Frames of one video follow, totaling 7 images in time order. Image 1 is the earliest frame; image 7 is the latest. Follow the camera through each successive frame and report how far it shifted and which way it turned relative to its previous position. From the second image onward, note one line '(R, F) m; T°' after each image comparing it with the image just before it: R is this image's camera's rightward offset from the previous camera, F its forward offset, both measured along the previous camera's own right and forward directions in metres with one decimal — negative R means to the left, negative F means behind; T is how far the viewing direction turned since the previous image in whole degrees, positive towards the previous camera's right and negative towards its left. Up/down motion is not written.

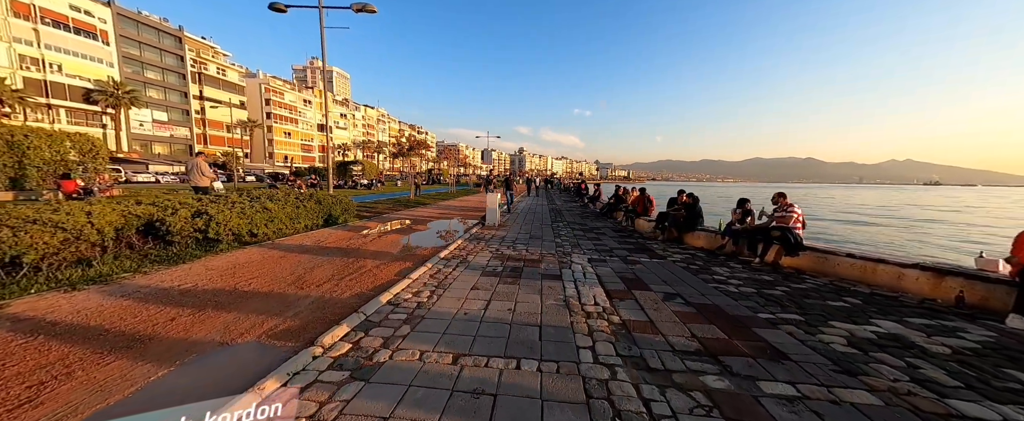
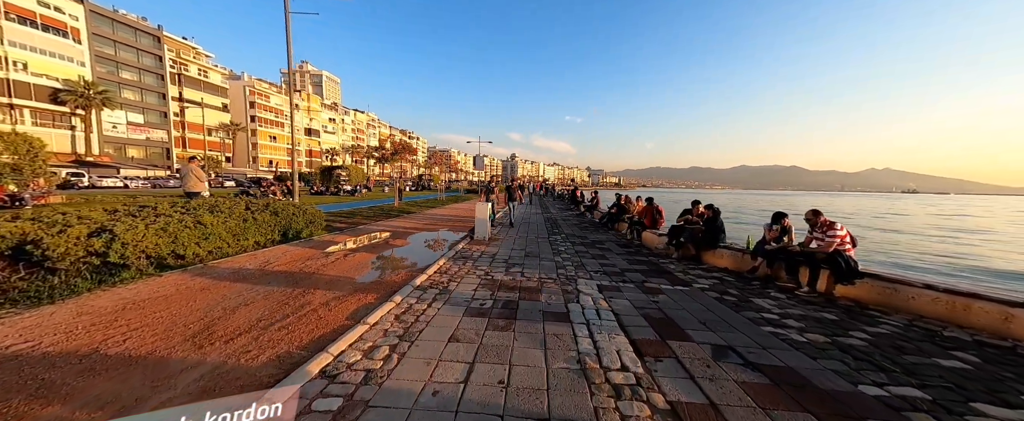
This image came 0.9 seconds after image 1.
(0.0, +1.1) m; +2°
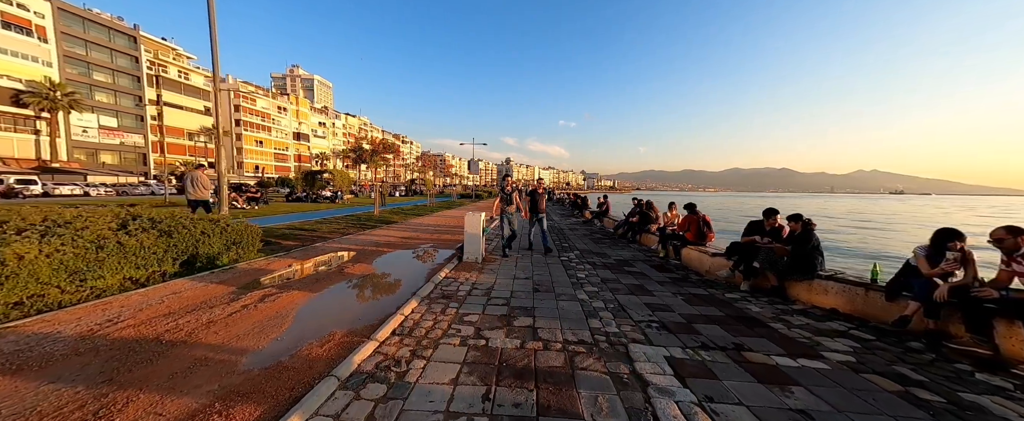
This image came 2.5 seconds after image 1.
(-0.1, +2.1) m; +1°
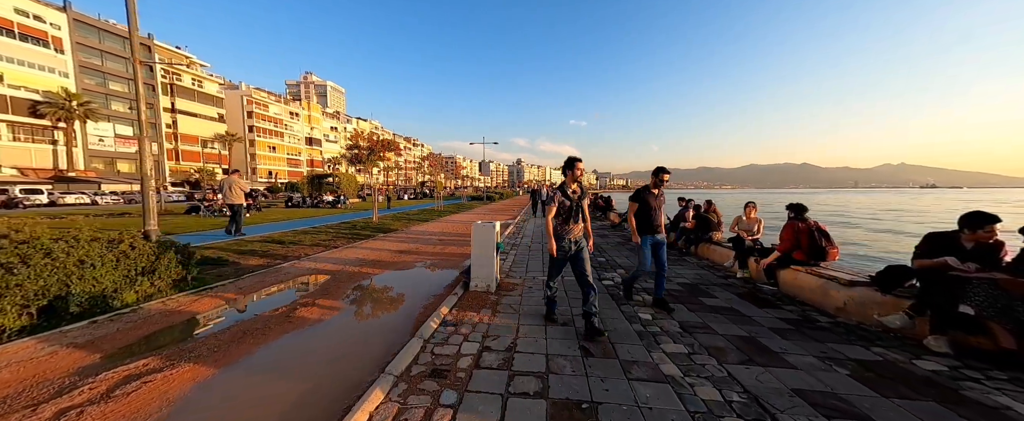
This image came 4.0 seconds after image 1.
(-0.2, +1.9) m; -2°
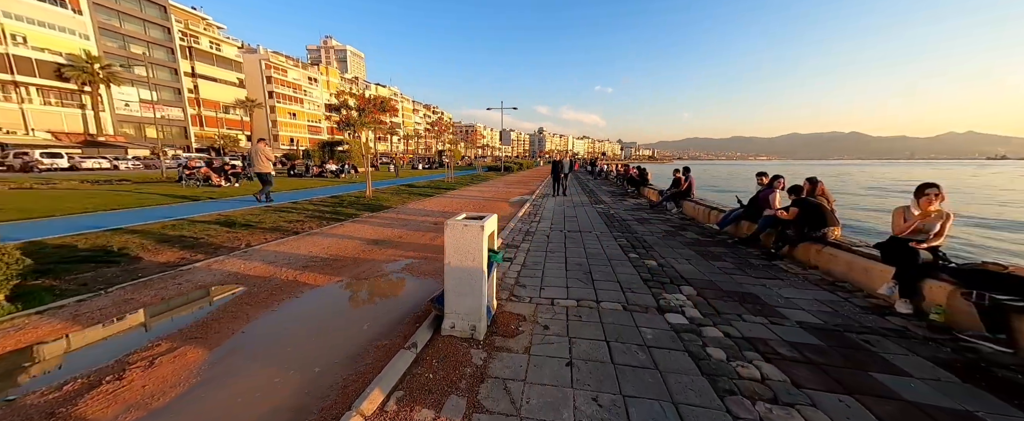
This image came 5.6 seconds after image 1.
(+0.1, +2.2) m; -4°
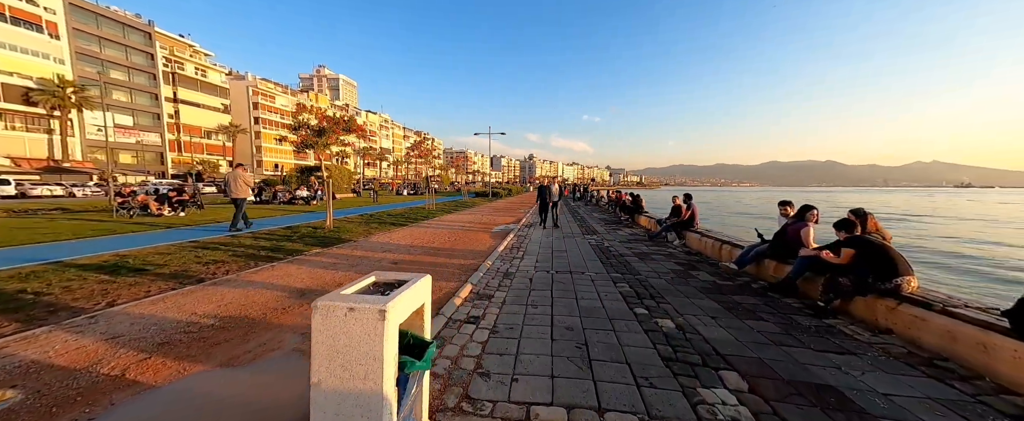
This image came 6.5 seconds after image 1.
(+0.3, +1.3) m; +2°
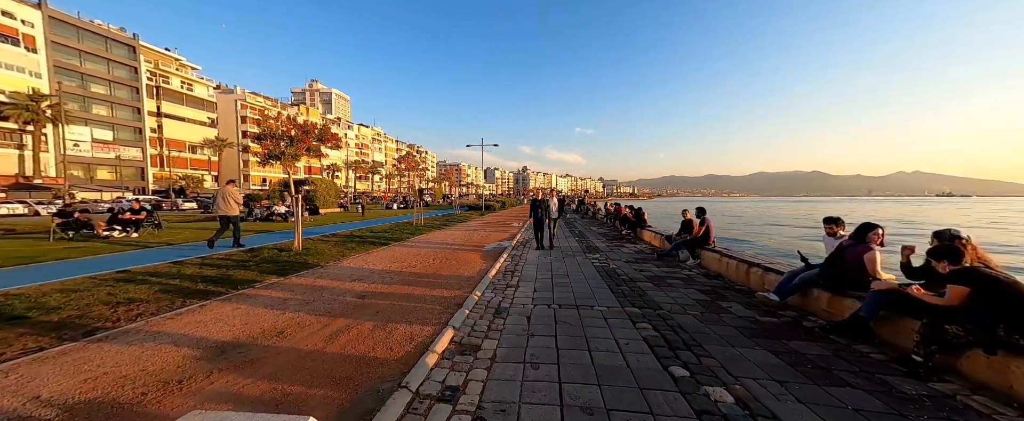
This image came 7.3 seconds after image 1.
(0.0, +1.0) m; +1°
